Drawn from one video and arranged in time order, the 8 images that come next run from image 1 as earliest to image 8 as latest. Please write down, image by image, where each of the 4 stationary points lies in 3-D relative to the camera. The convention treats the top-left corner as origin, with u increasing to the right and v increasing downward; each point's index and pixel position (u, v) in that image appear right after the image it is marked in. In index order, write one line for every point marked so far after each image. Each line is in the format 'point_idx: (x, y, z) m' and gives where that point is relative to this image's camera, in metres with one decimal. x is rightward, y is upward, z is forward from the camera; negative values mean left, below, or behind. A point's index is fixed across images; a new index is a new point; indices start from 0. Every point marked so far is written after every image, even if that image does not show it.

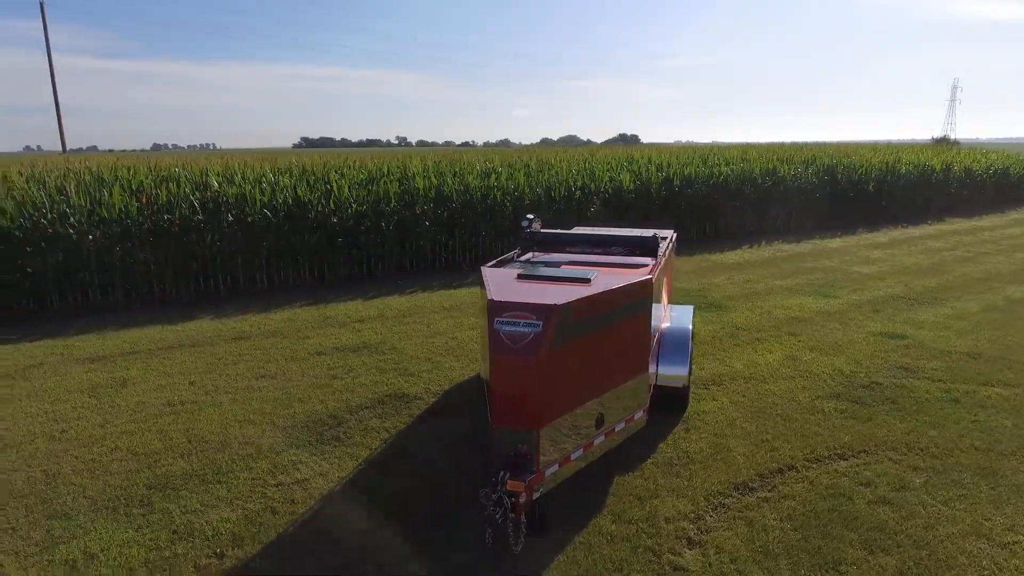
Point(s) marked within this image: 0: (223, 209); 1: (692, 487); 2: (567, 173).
0: (-4.6, +1.2, +10.2) m
1: (+1.3, -1.5, +4.7) m
2: (+1.2, +2.6, +14.3) m
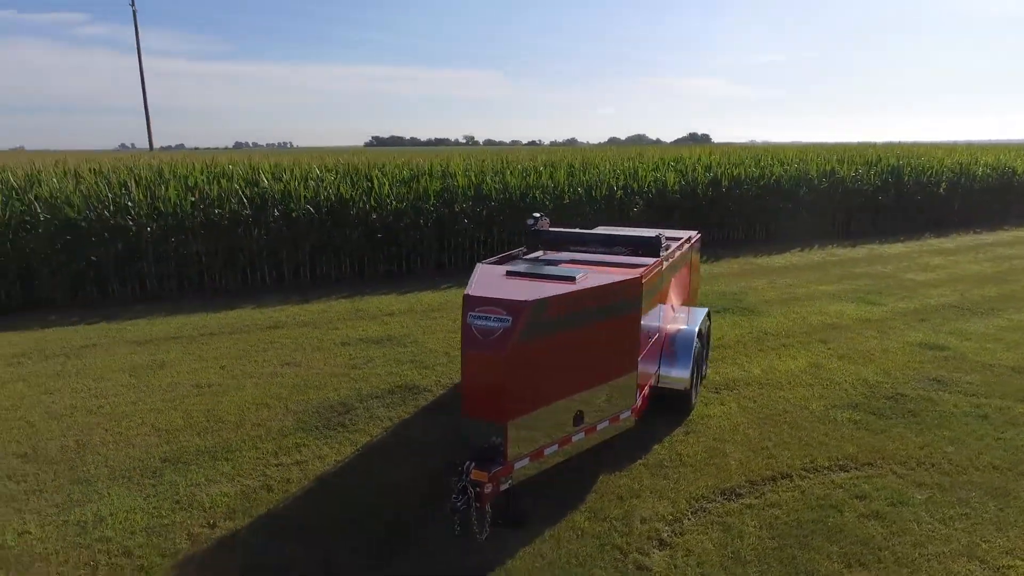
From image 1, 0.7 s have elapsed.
0: (-4.1, +1.4, +10.7) m
1: (+1.2, -1.5, +4.7) m
2: (+2.2, +2.6, +14.3) m
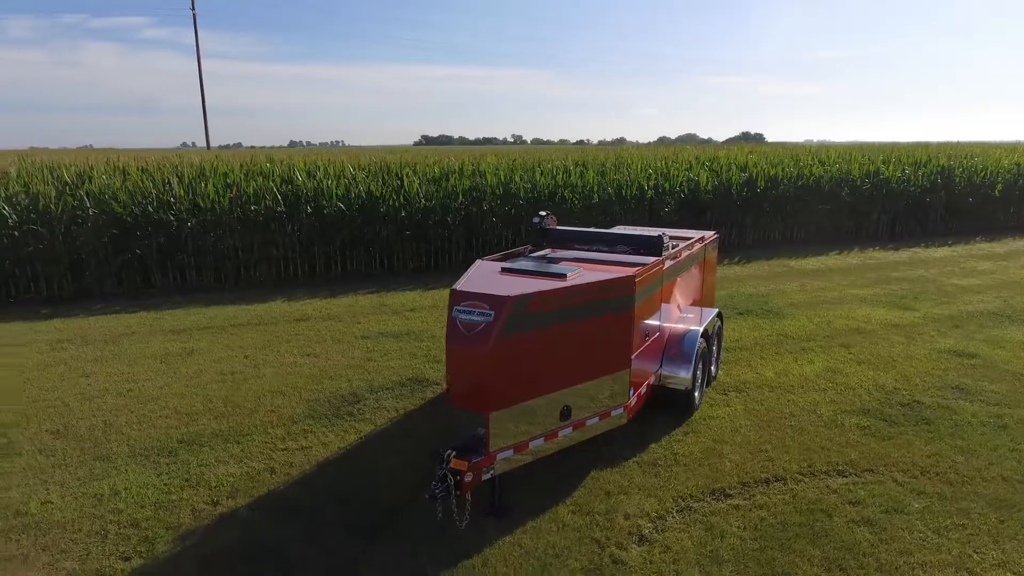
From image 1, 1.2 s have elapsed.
0: (-3.6, +1.5, +11.1) m
1: (+1.1, -1.5, +4.7) m
2: (+2.9, +2.6, +14.2) m
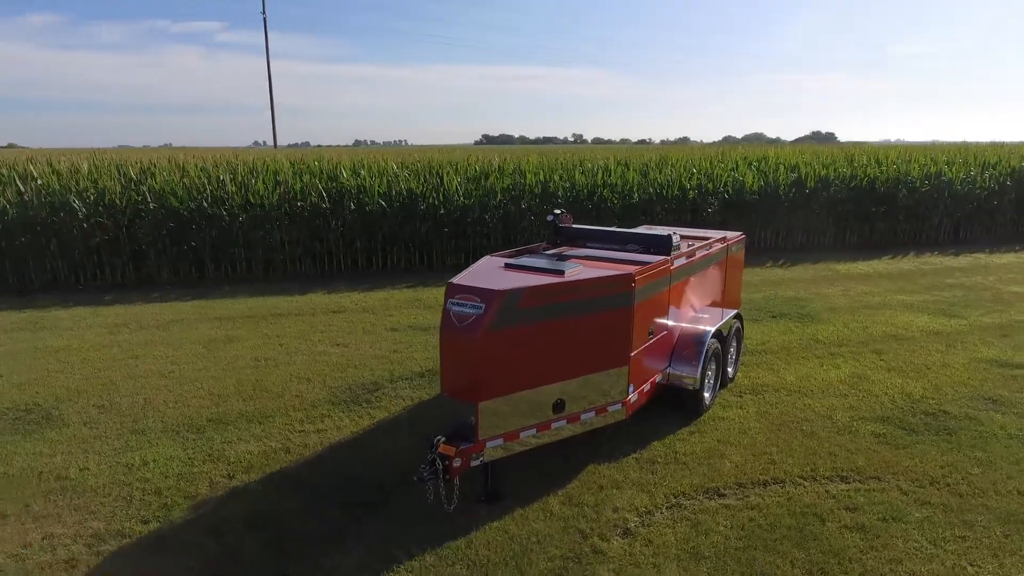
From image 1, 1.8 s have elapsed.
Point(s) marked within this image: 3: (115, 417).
0: (-3.0, +1.6, +11.5) m
1: (+1.1, -1.5, +4.8) m
2: (+3.8, +2.5, +14.0) m
3: (-3.6, -1.2, +5.9) m
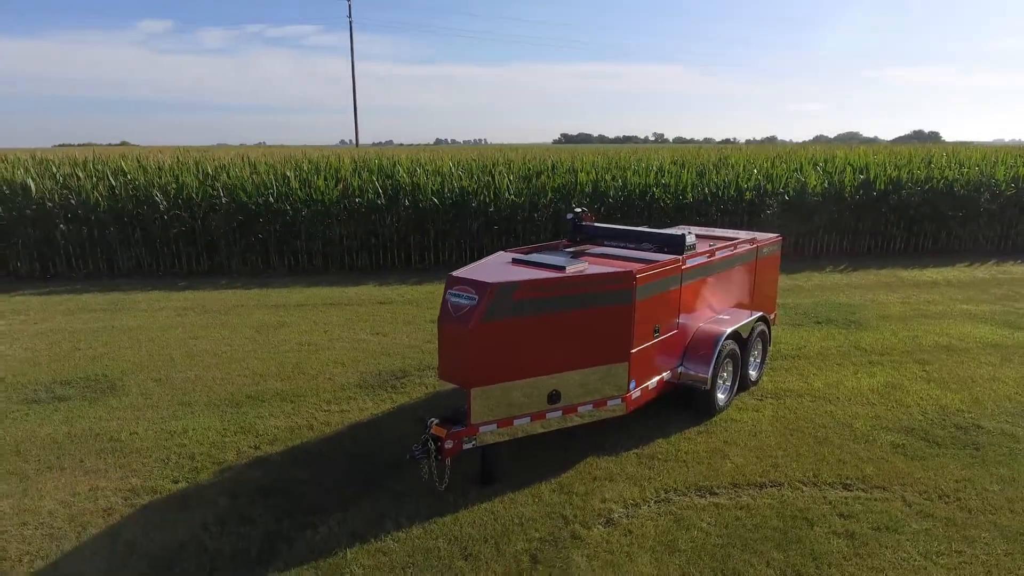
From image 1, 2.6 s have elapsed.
0: (-2.1, +1.7, +12.0) m
1: (+1.1, -1.4, +4.8) m
2: (+5.0, +2.5, +13.7) m
3: (-3.5, -1.0, +6.5) m
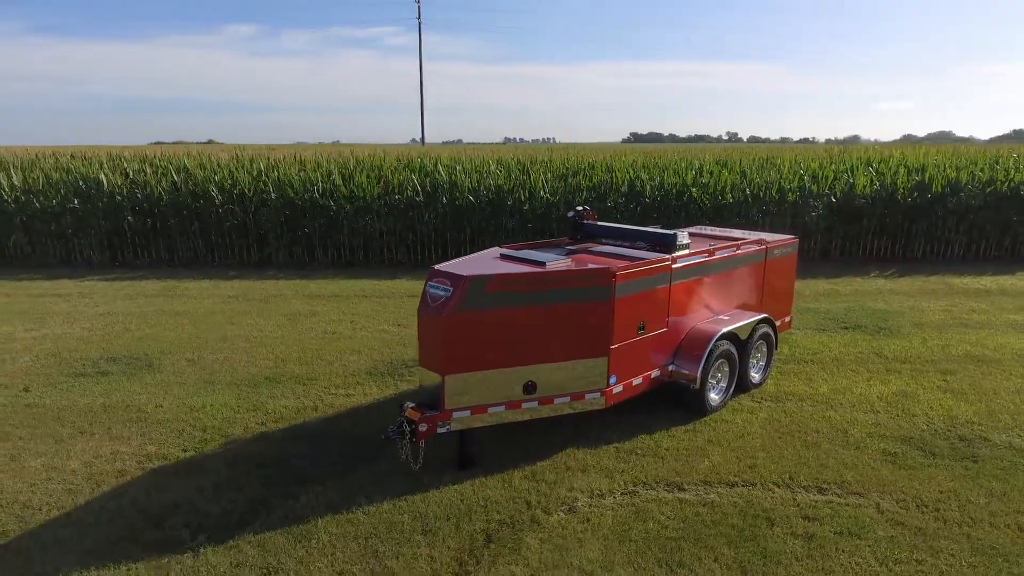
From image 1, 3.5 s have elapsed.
0: (-1.4, +1.8, +12.4) m
1: (+0.9, -1.4, +4.9) m
2: (+5.8, +2.4, +13.3) m
3: (-3.5, -0.9, +7.1) m
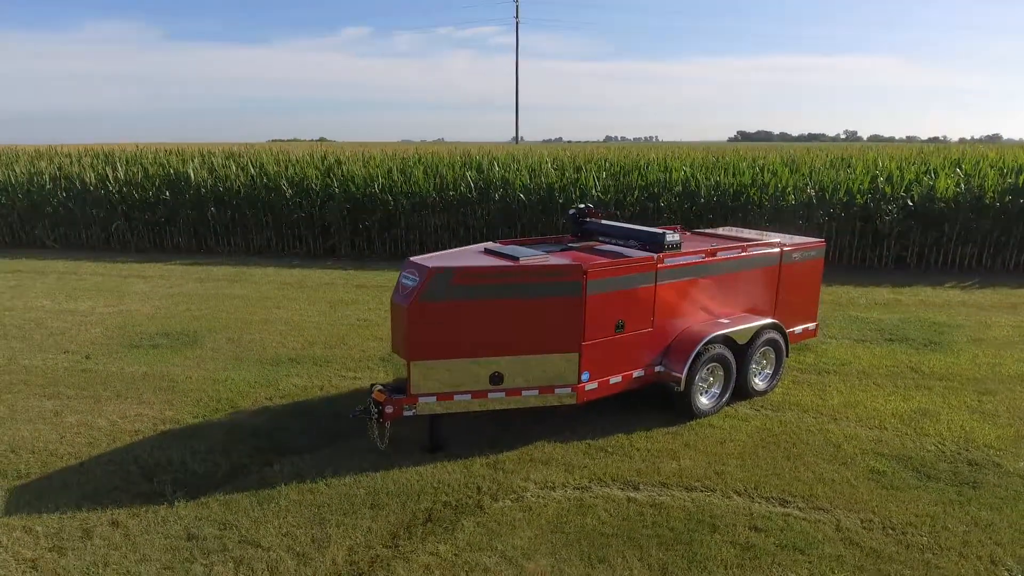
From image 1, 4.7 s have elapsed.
0: (-0.4, +1.9, +12.7) m
1: (+0.6, -1.4, +5.0) m
2: (+6.9, +2.2, +12.5) m
3: (-3.4, -0.7, +7.7) m
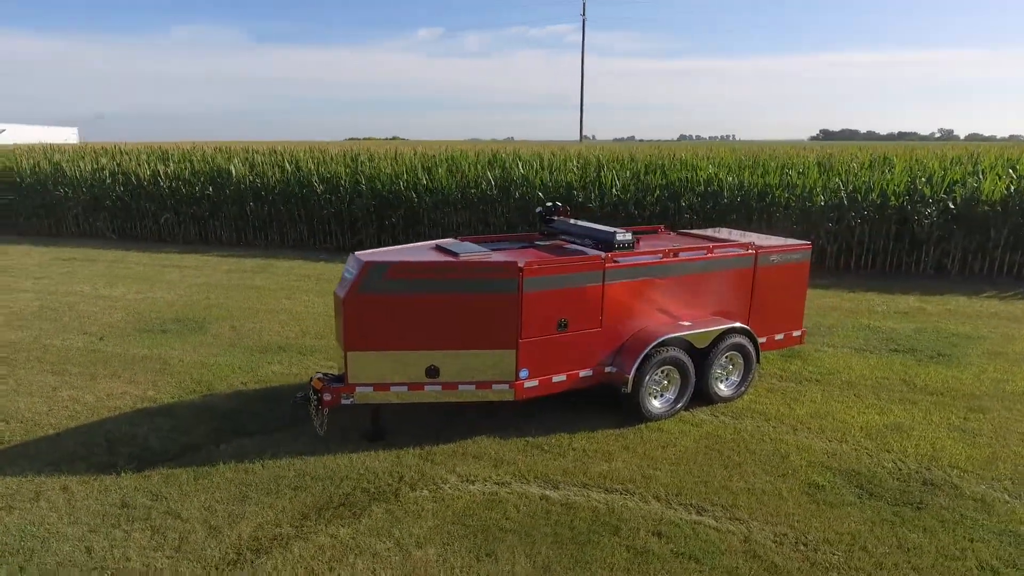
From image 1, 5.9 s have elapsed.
0: (0.0, +2.0, +12.8) m
1: (0.0, -1.4, +5.0) m
2: (+7.2, +2.1, +11.7) m
3: (-3.6, -0.6, +8.2) m
